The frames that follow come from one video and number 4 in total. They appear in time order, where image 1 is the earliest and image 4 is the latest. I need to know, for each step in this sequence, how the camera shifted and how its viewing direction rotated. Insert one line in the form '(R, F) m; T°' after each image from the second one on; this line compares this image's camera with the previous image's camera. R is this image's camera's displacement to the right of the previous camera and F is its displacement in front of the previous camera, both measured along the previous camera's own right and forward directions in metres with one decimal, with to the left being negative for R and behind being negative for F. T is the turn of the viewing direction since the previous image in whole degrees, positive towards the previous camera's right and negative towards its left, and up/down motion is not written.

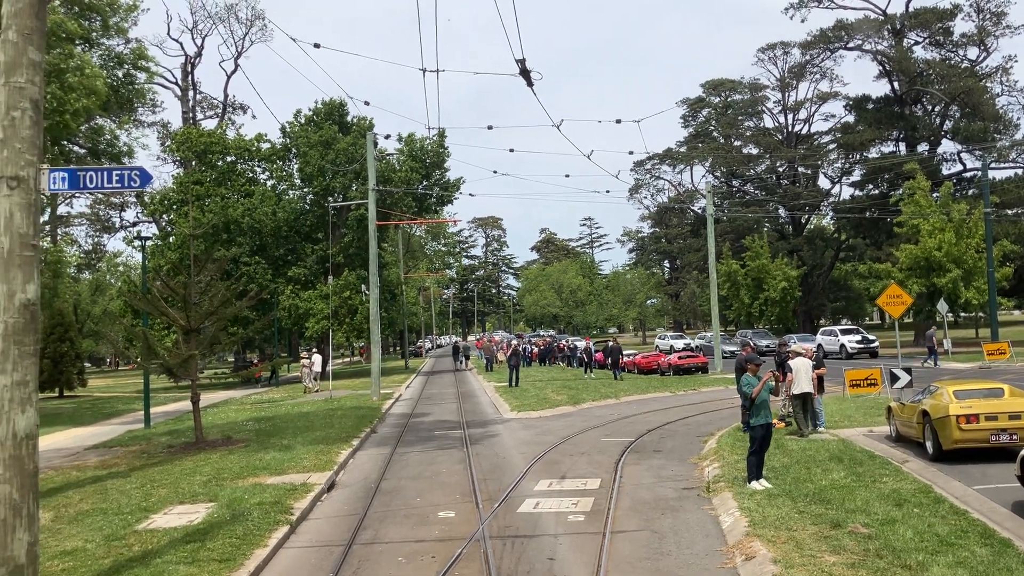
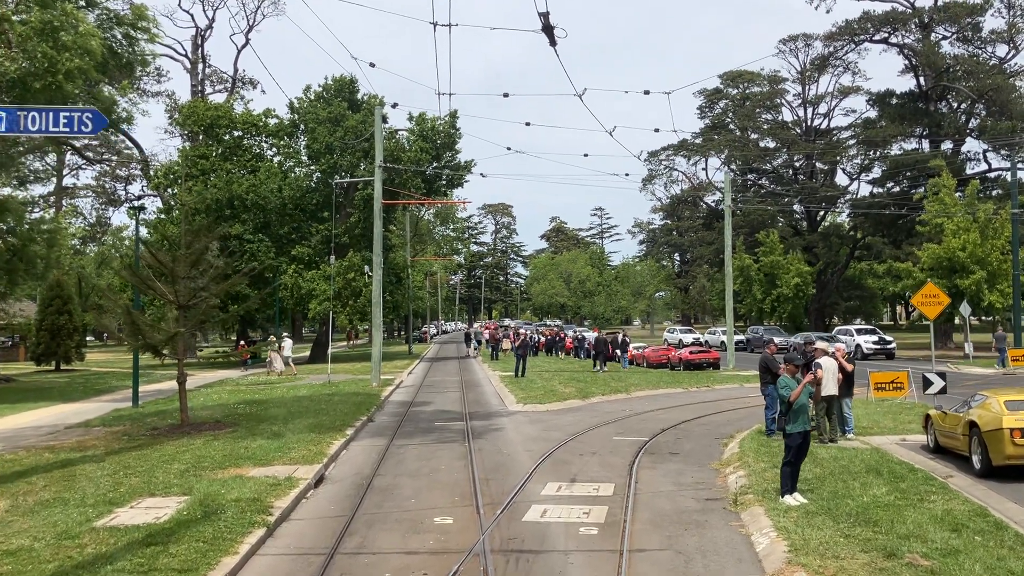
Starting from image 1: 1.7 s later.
(-0.1, +1.0) m; 0°
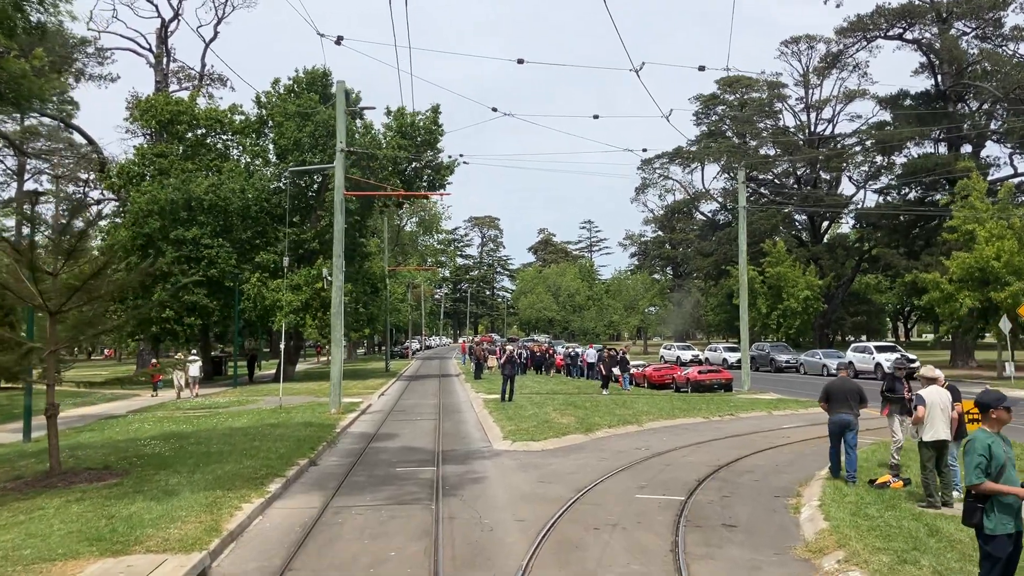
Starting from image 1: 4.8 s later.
(0.0, +3.9) m; +1°
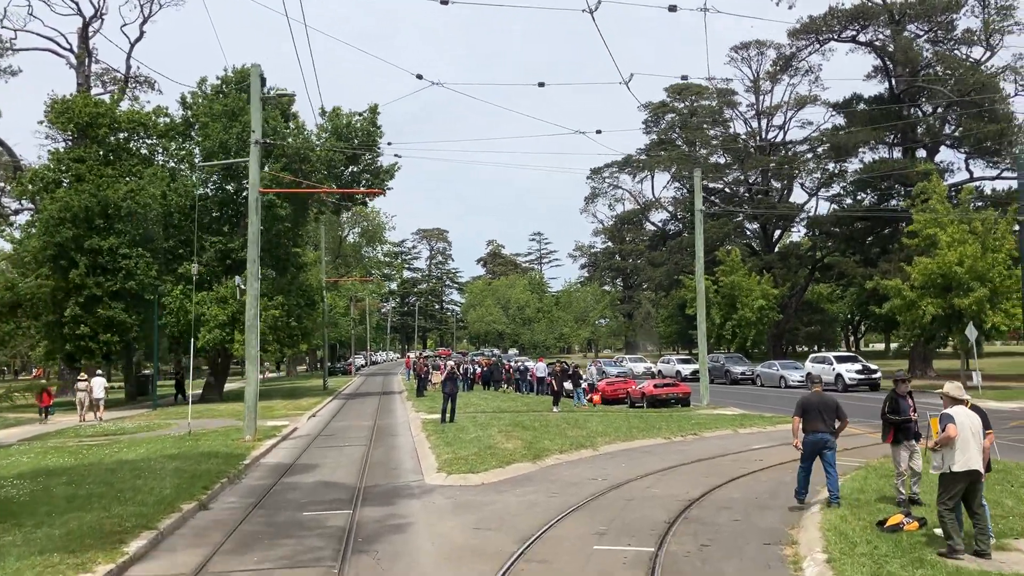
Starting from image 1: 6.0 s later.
(+0.3, +2.1) m; +3°
